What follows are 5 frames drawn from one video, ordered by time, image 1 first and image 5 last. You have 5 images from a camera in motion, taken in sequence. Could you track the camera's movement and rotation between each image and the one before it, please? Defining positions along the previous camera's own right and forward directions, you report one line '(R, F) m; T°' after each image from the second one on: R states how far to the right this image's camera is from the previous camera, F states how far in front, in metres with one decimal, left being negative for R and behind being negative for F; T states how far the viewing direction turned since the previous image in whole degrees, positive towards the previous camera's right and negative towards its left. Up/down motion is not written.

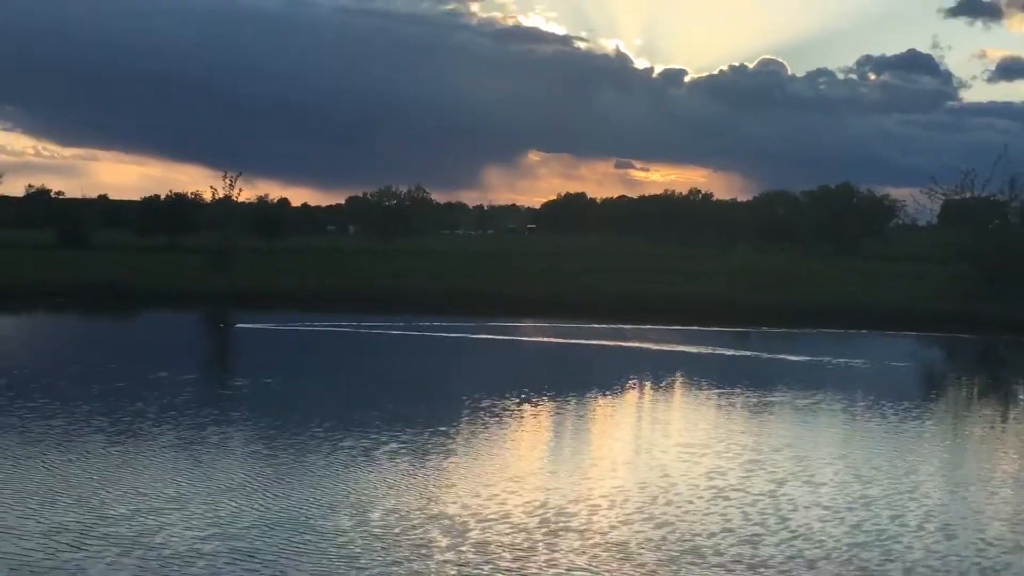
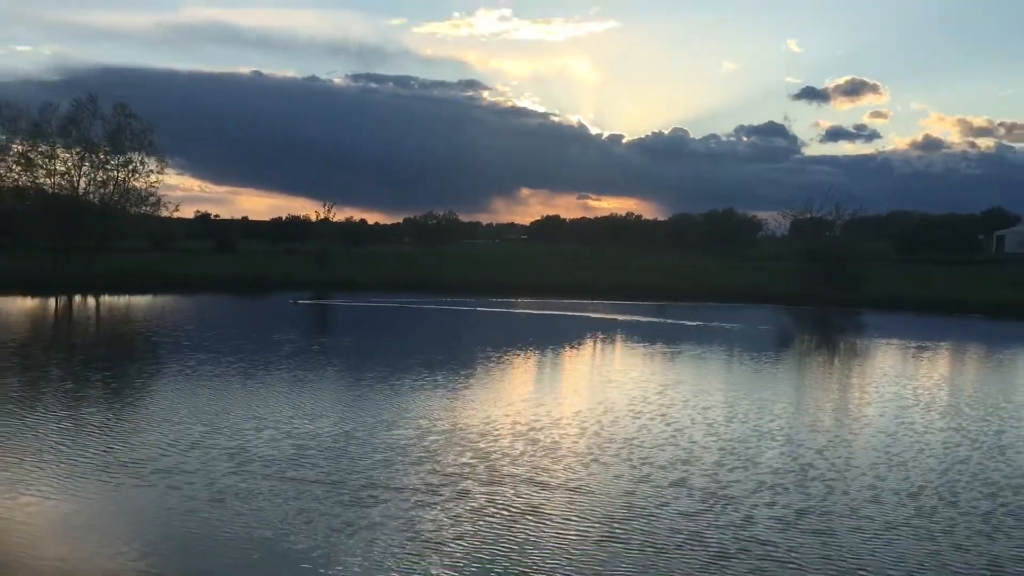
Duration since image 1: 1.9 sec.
(-0.9, -8.1) m; +2°
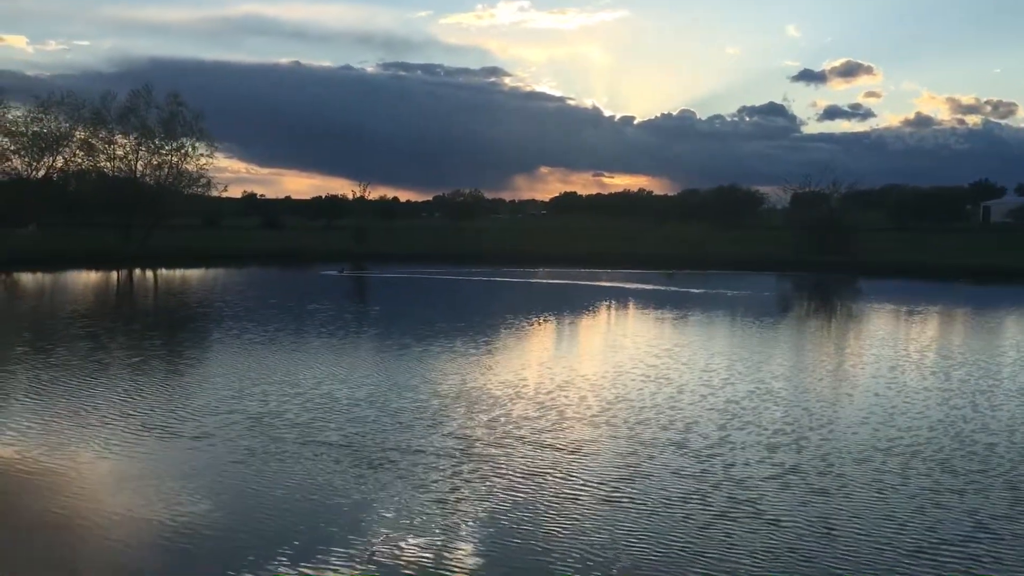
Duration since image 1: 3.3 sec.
(-0.1, -2.0) m; -1°
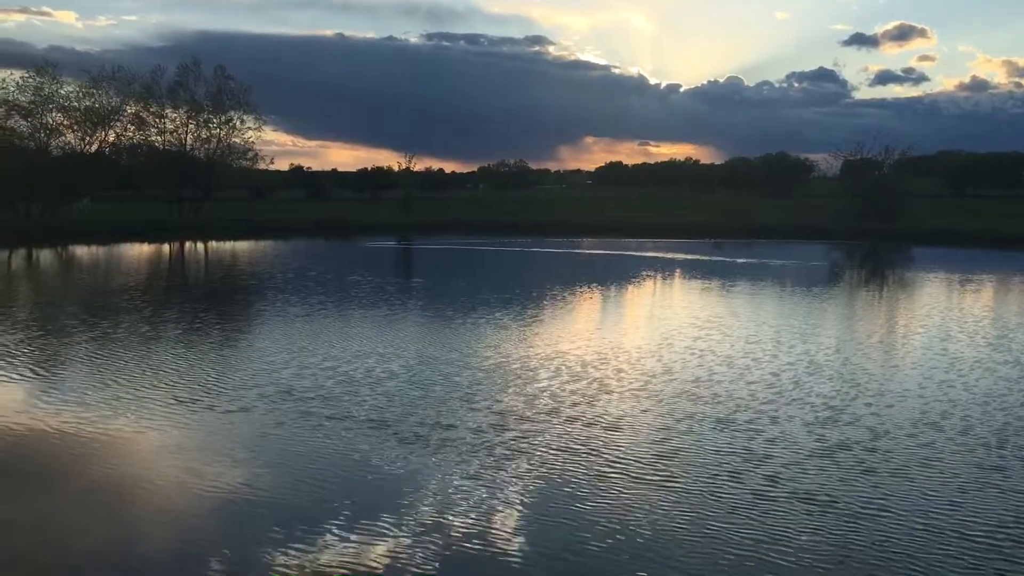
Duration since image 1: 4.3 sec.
(0.0, 0.0) m; -3°
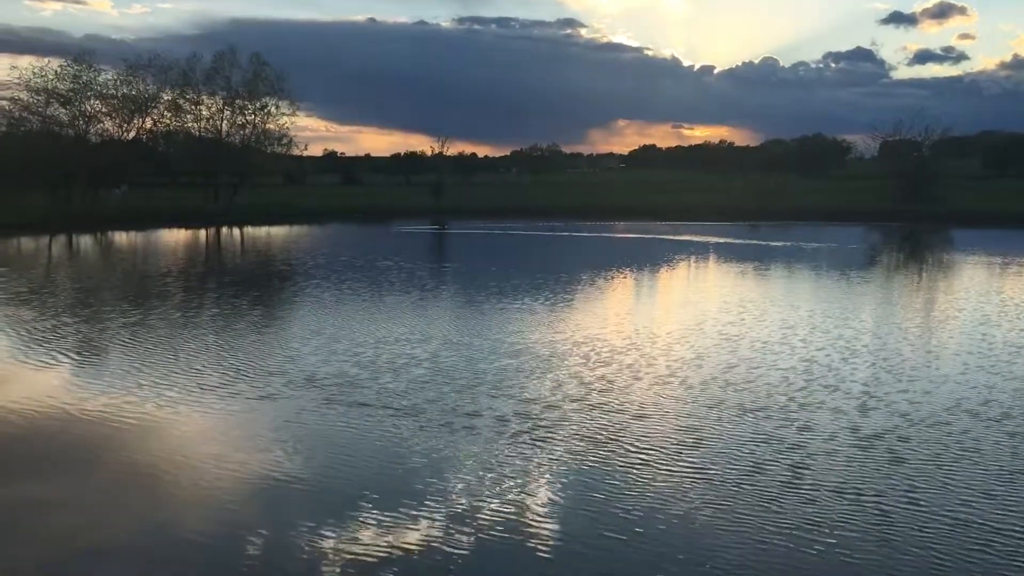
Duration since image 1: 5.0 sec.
(0.0, 0.0) m; -2°
